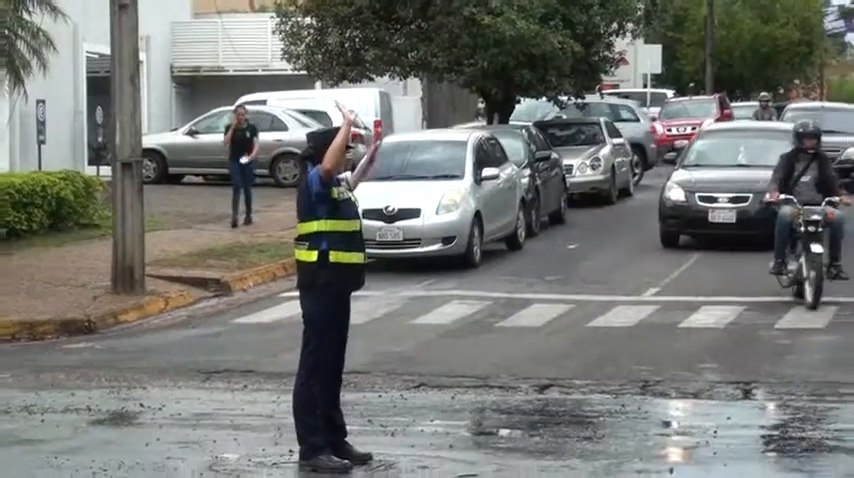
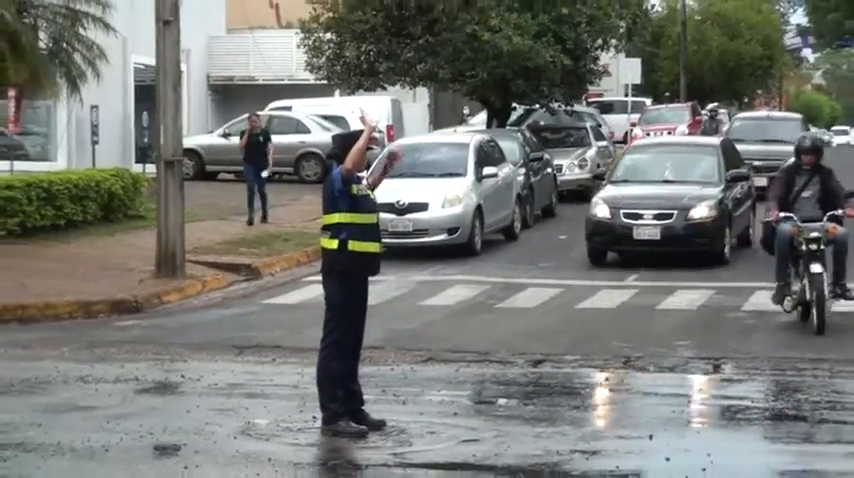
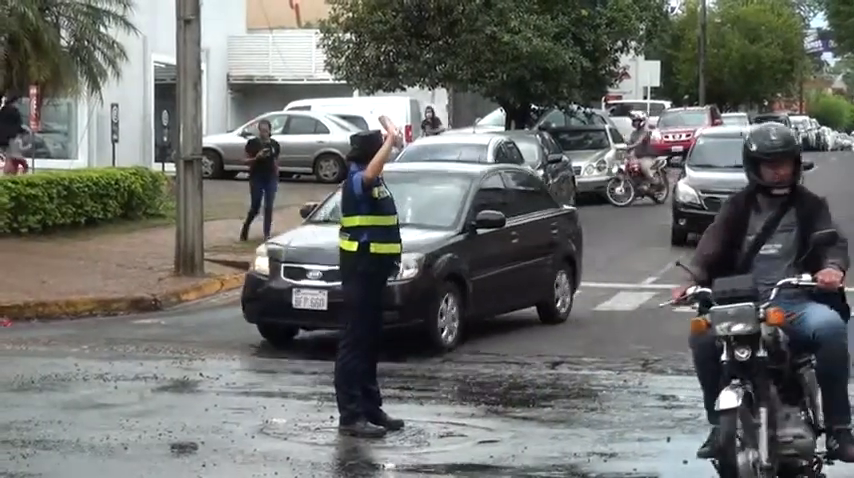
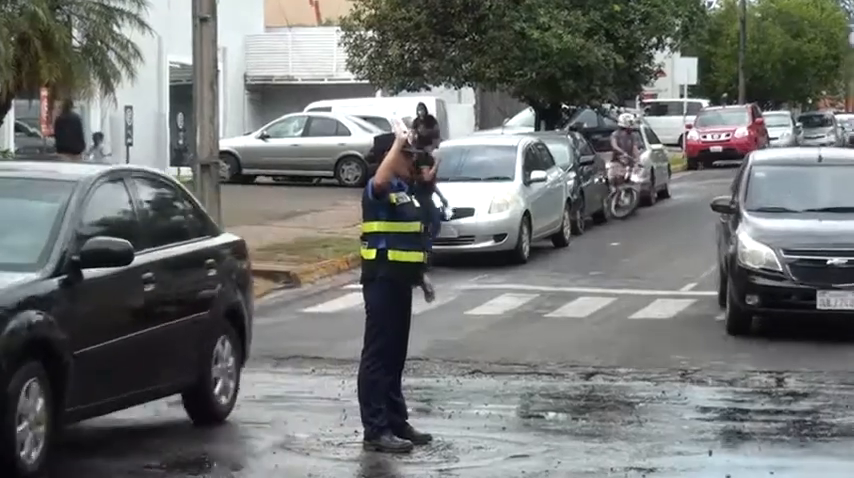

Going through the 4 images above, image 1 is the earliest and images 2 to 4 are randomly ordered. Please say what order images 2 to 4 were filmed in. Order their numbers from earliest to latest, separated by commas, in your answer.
2, 3, 4
